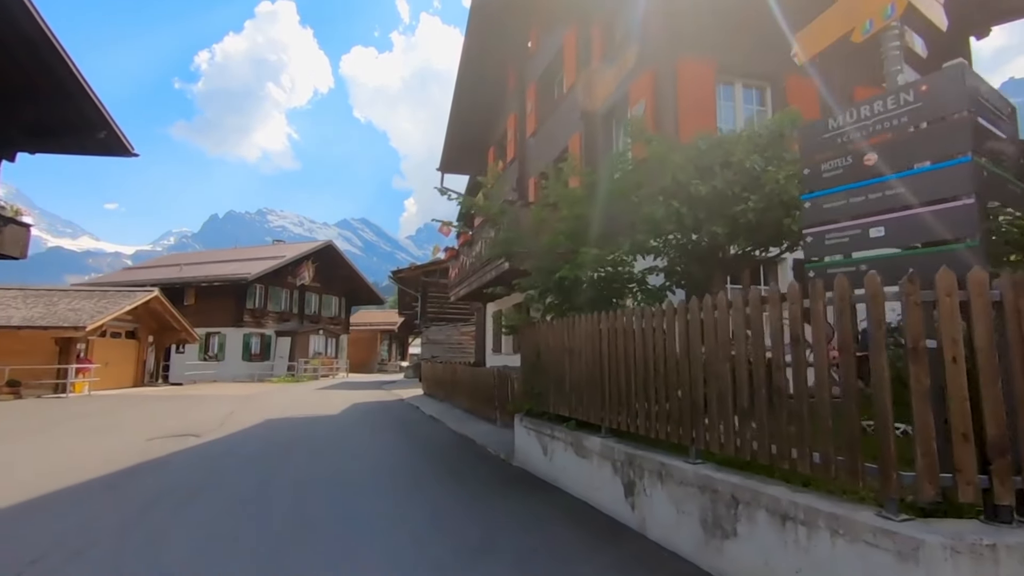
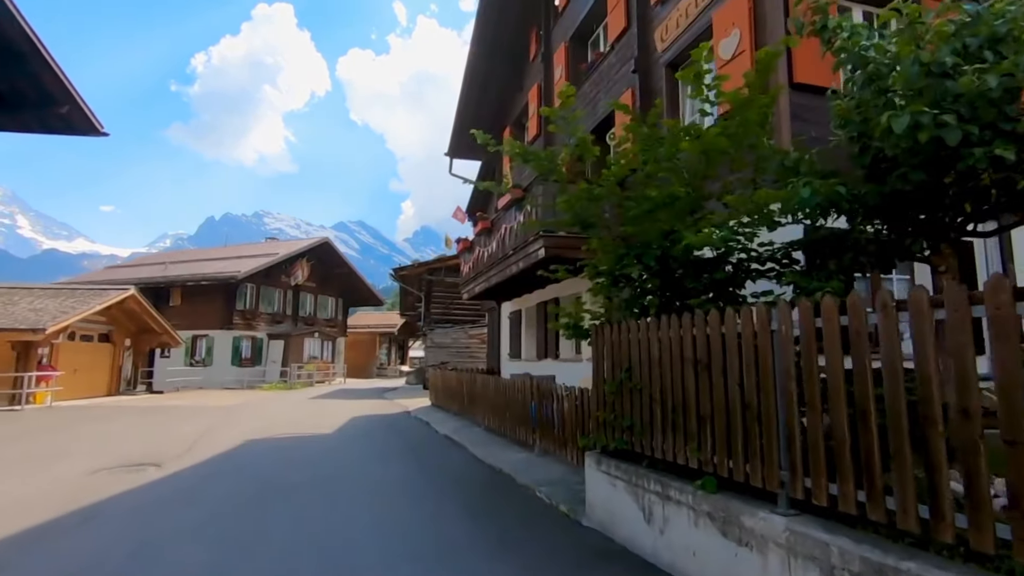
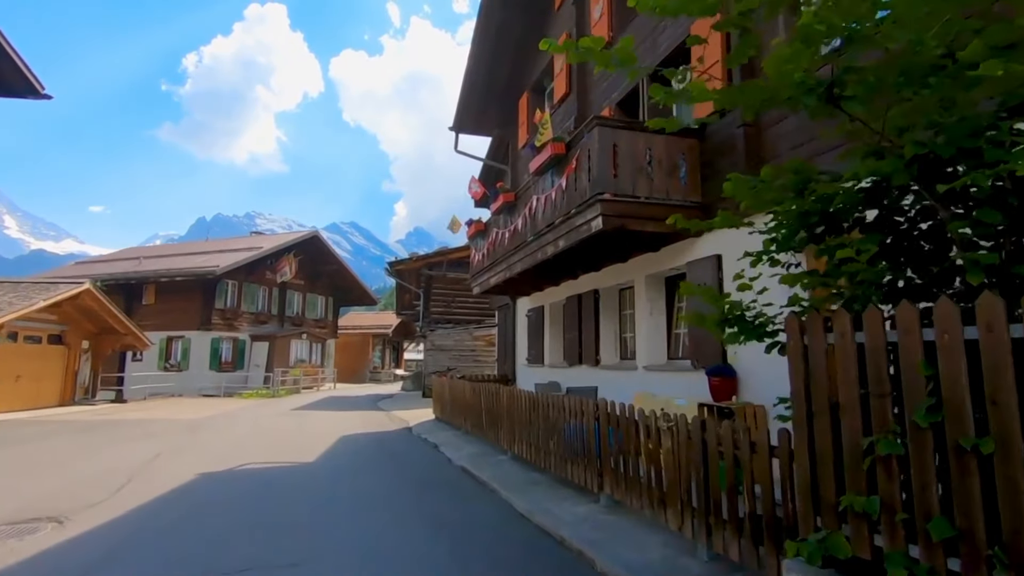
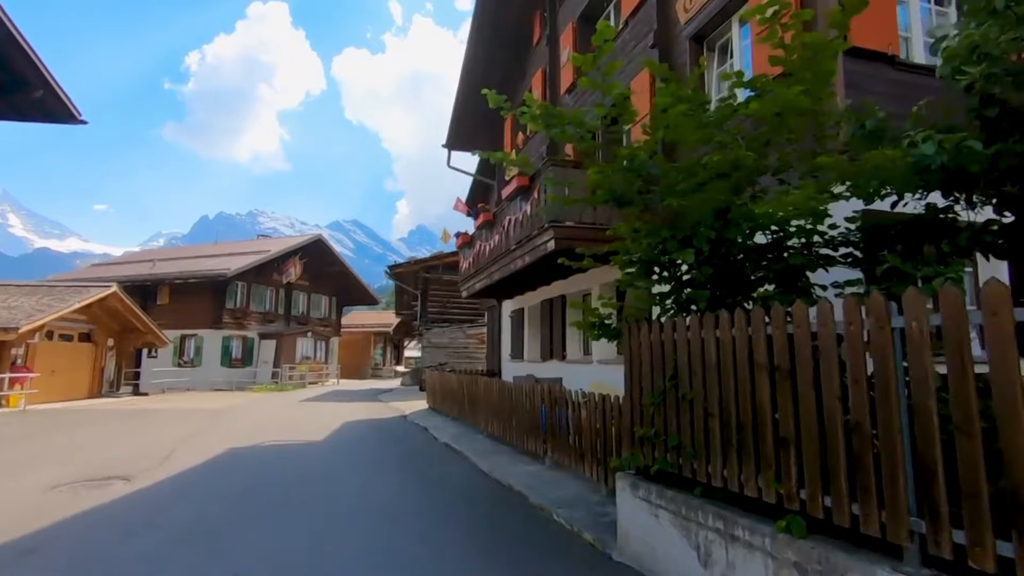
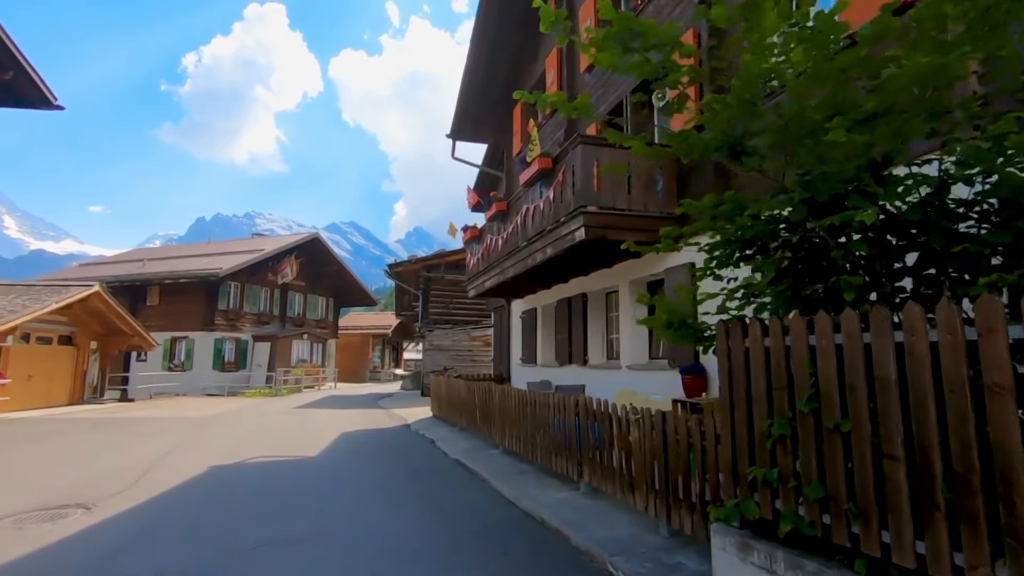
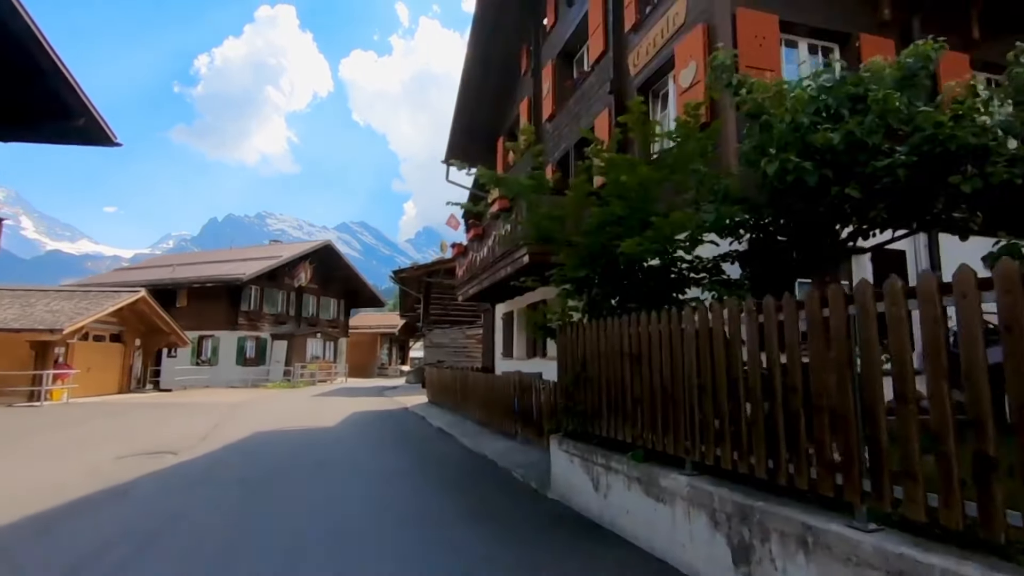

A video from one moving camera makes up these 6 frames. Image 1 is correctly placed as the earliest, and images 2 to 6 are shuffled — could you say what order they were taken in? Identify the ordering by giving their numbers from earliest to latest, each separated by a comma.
6, 2, 4, 5, 3
